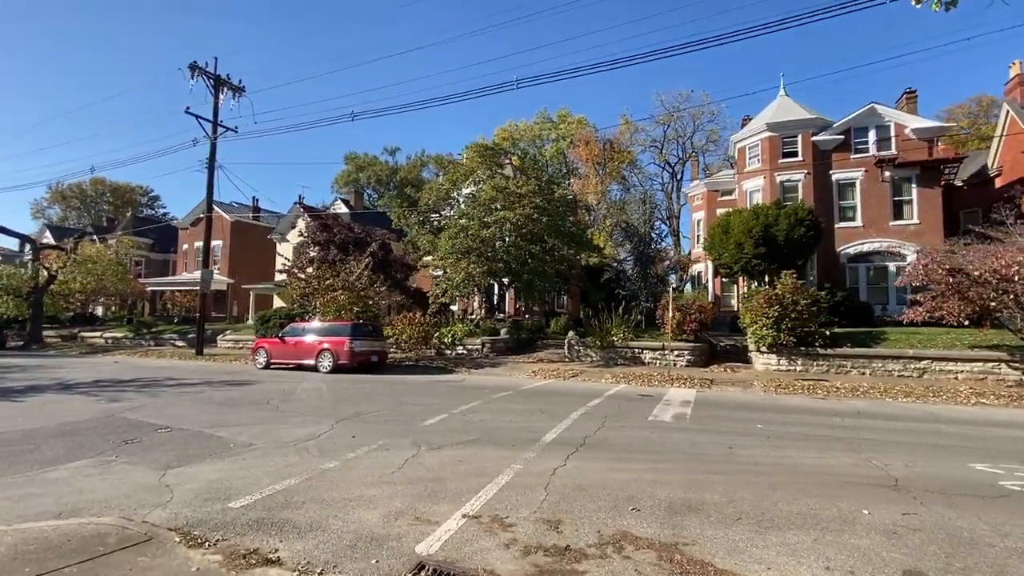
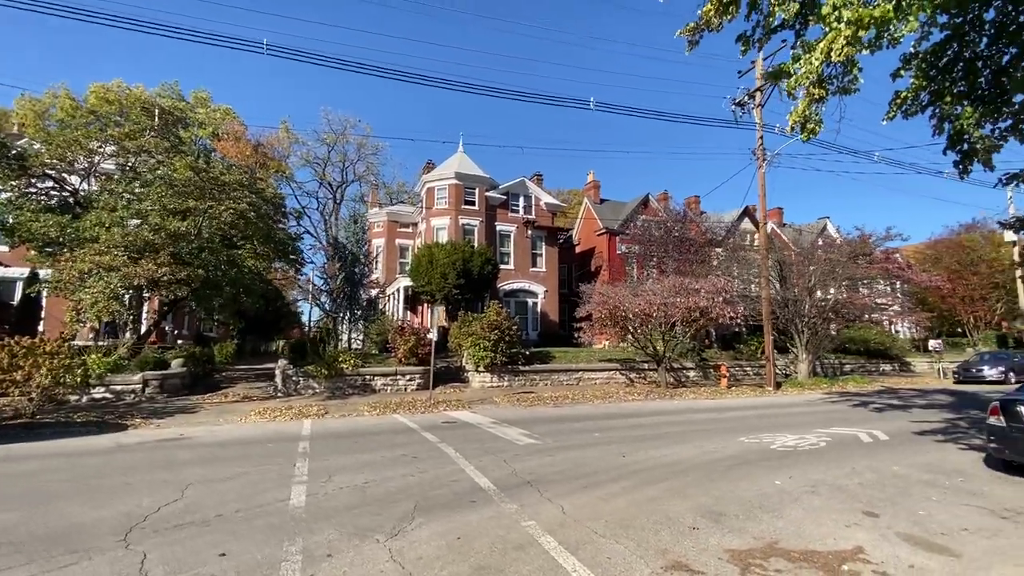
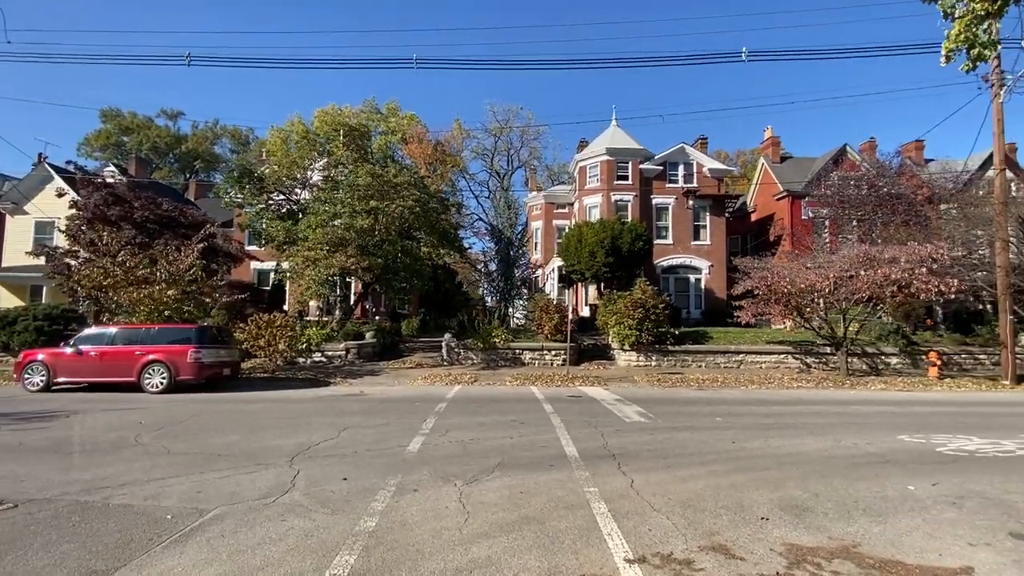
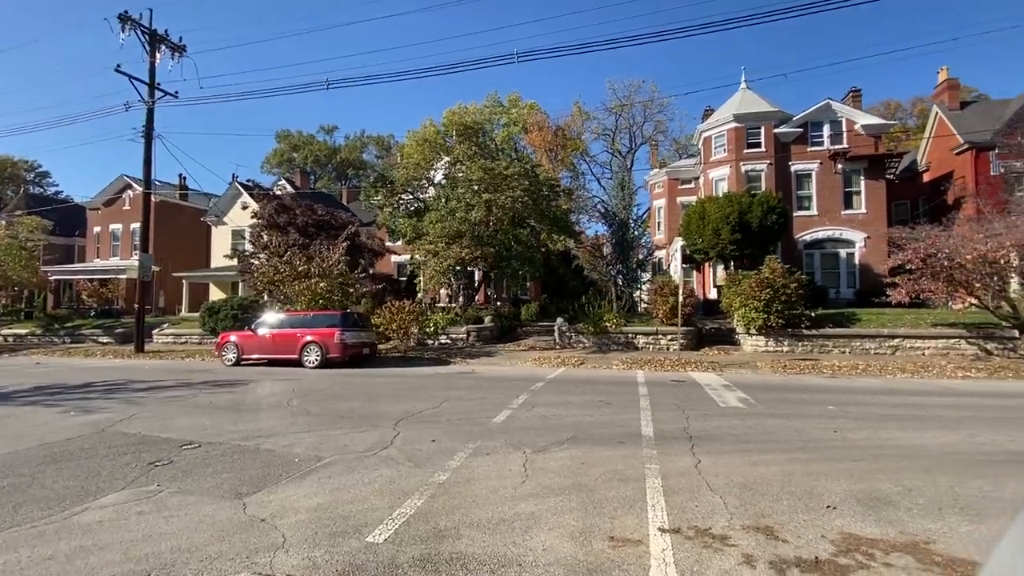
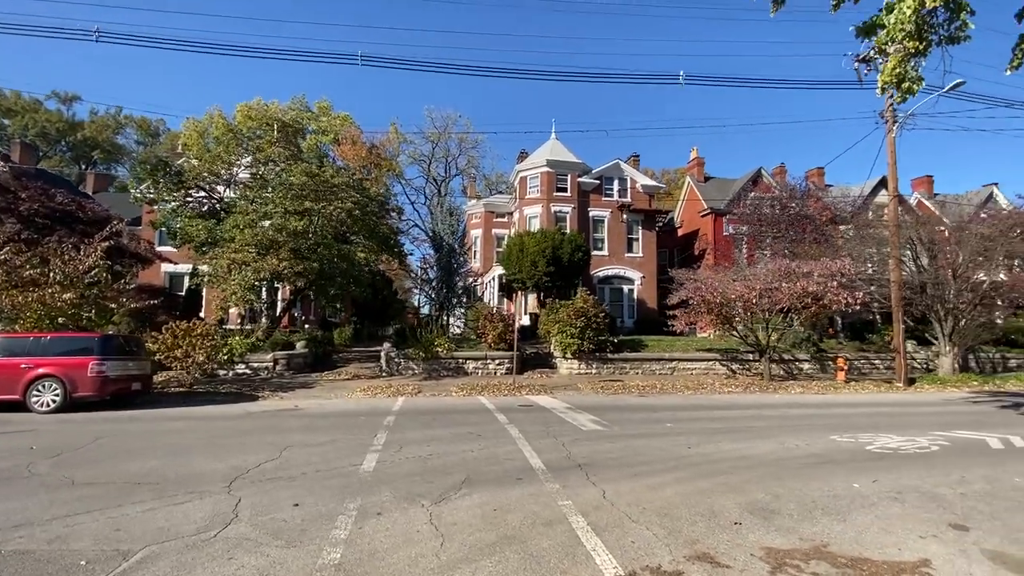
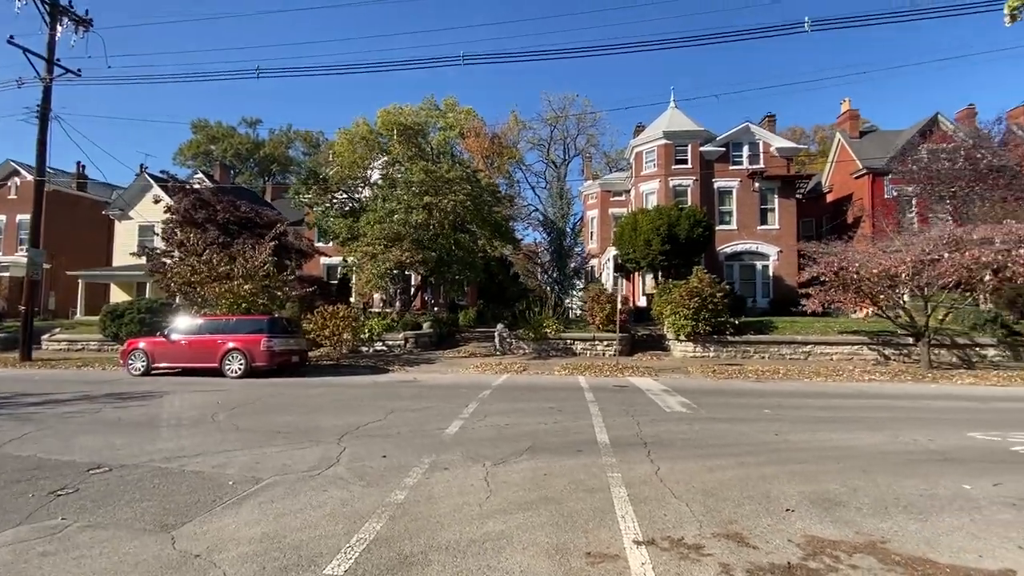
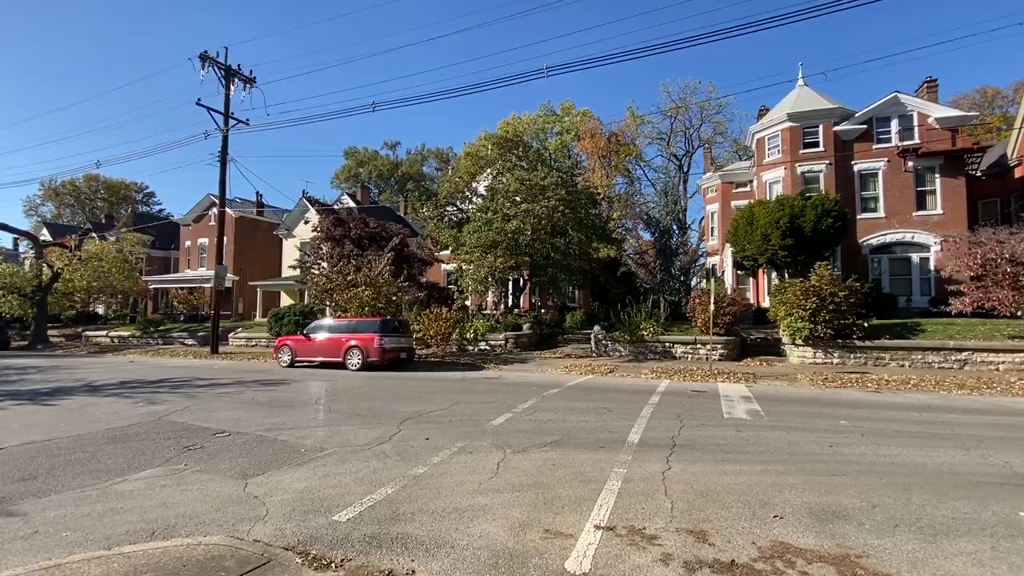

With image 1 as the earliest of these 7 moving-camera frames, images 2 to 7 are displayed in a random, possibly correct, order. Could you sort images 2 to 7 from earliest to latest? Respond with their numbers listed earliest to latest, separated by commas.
7, 4, 6, 3, 5, 2
